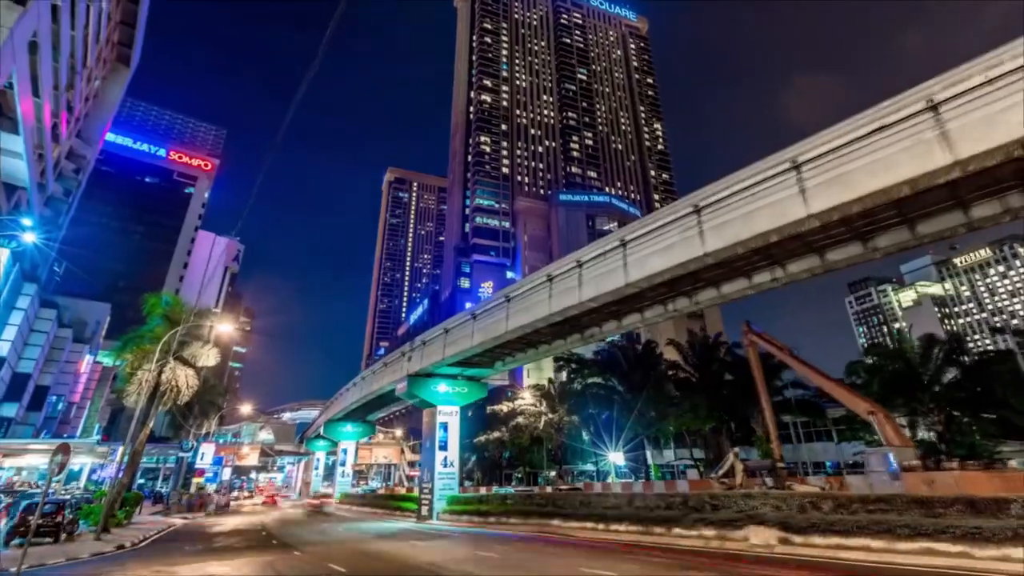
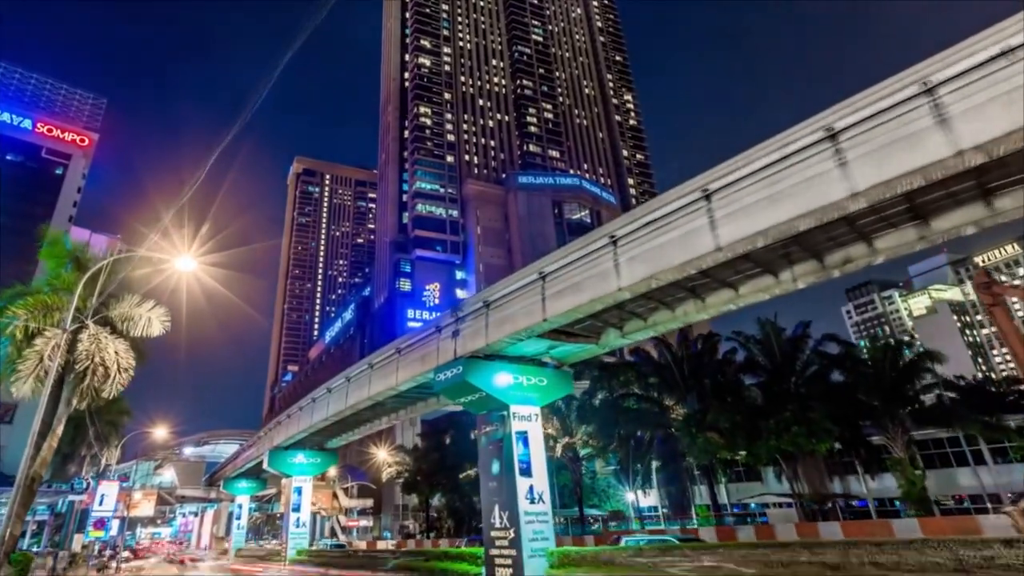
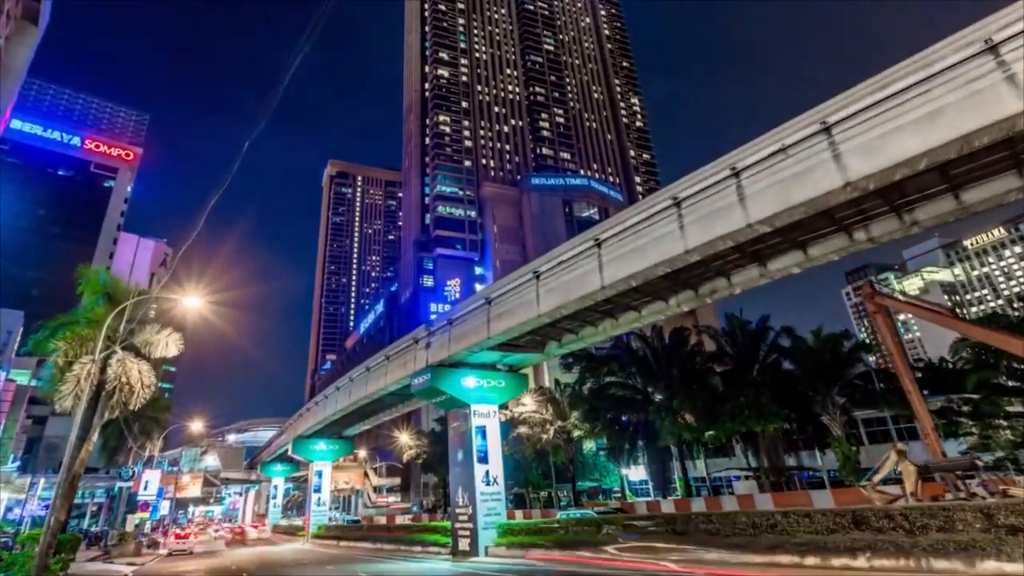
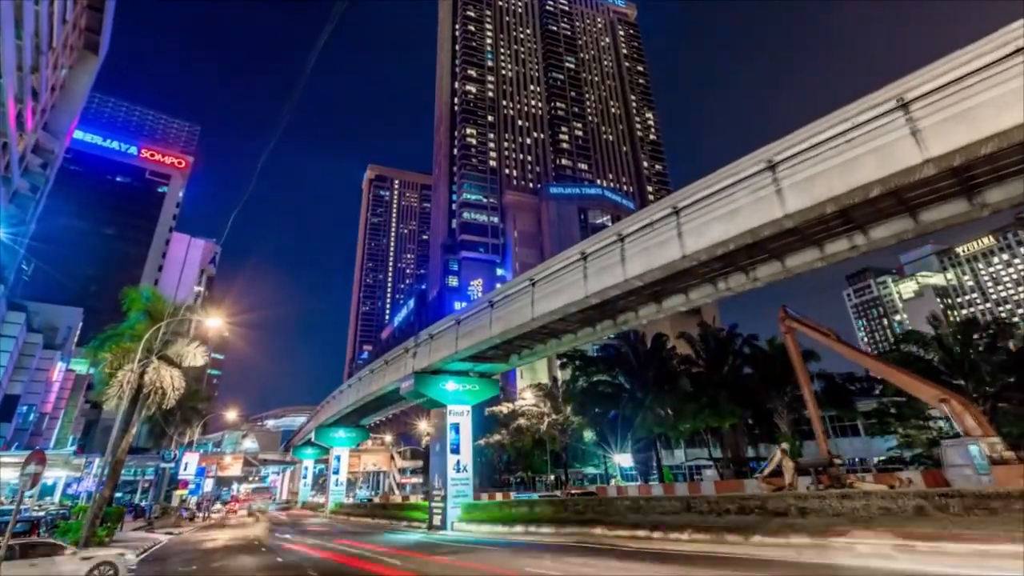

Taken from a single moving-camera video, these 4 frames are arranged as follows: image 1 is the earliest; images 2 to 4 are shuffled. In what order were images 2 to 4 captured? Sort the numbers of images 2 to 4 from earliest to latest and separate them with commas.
4, 3, 2
